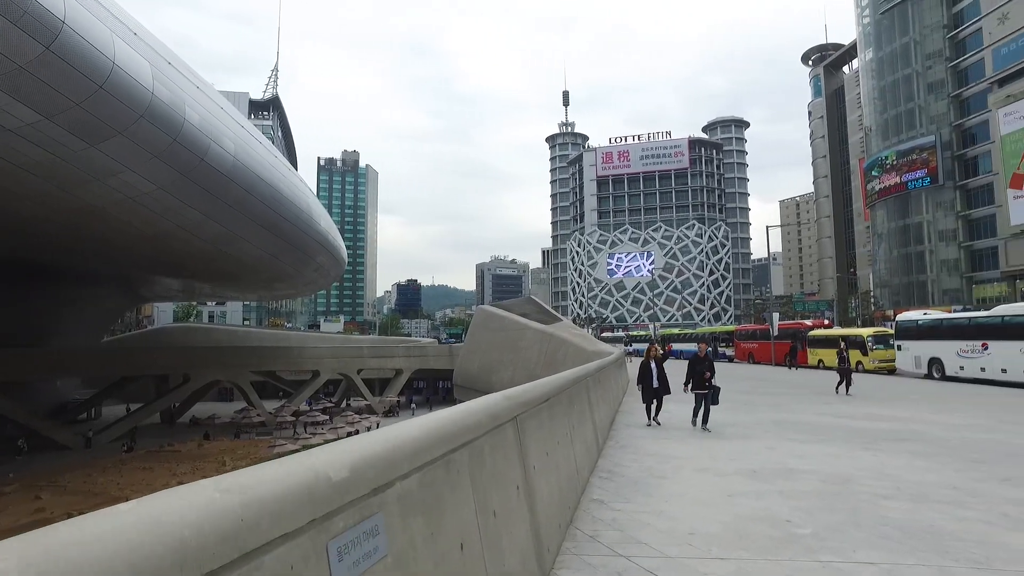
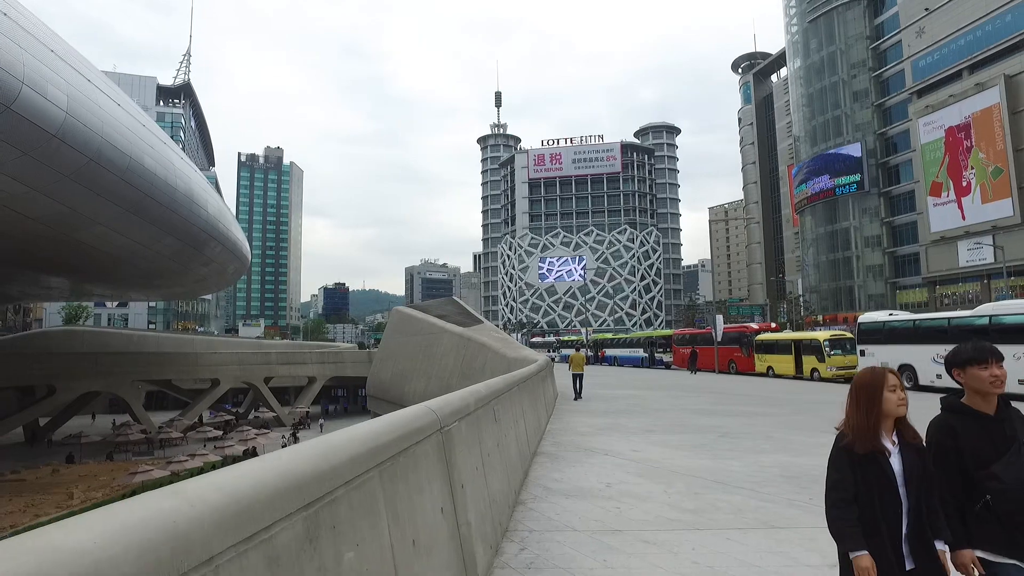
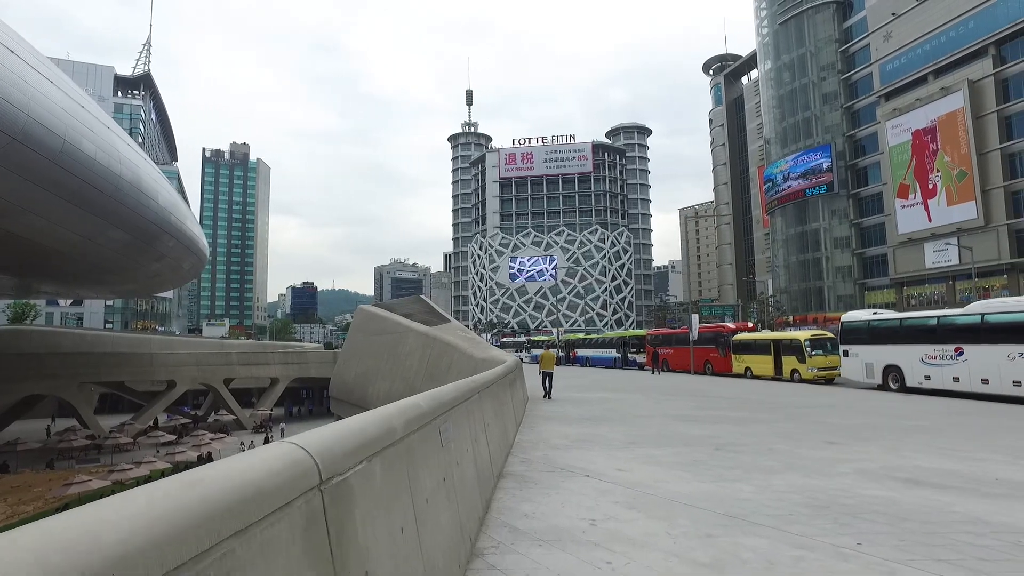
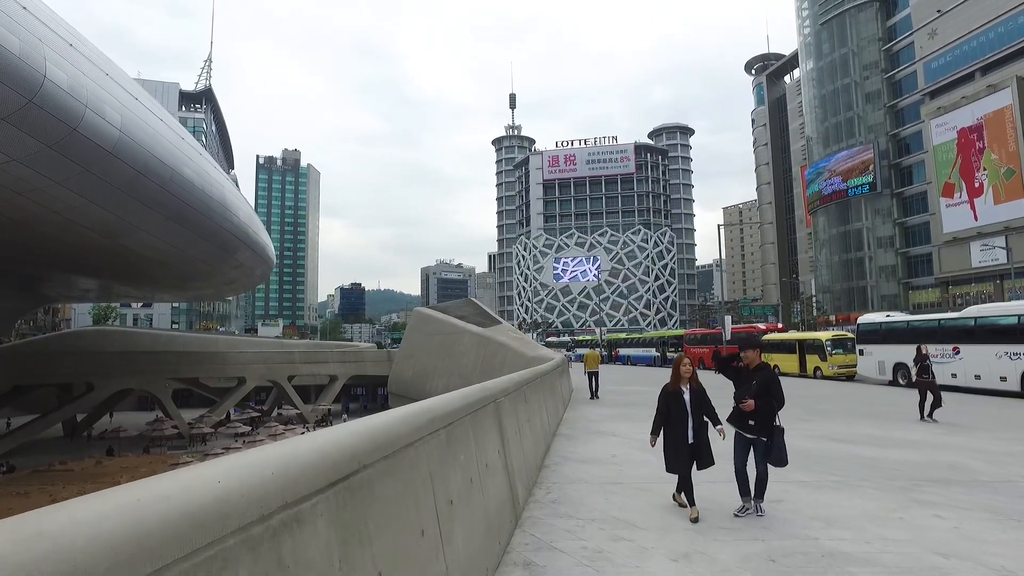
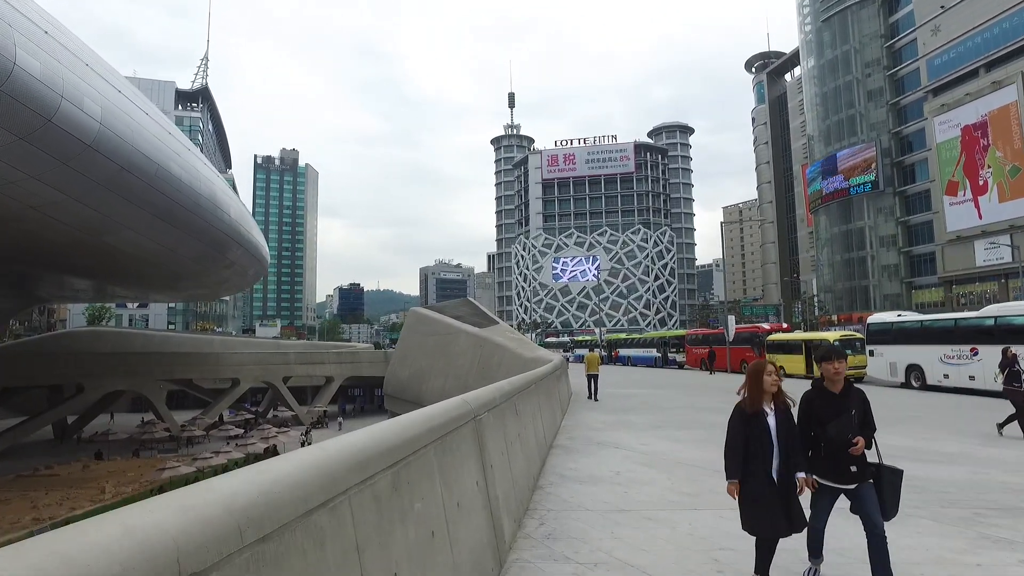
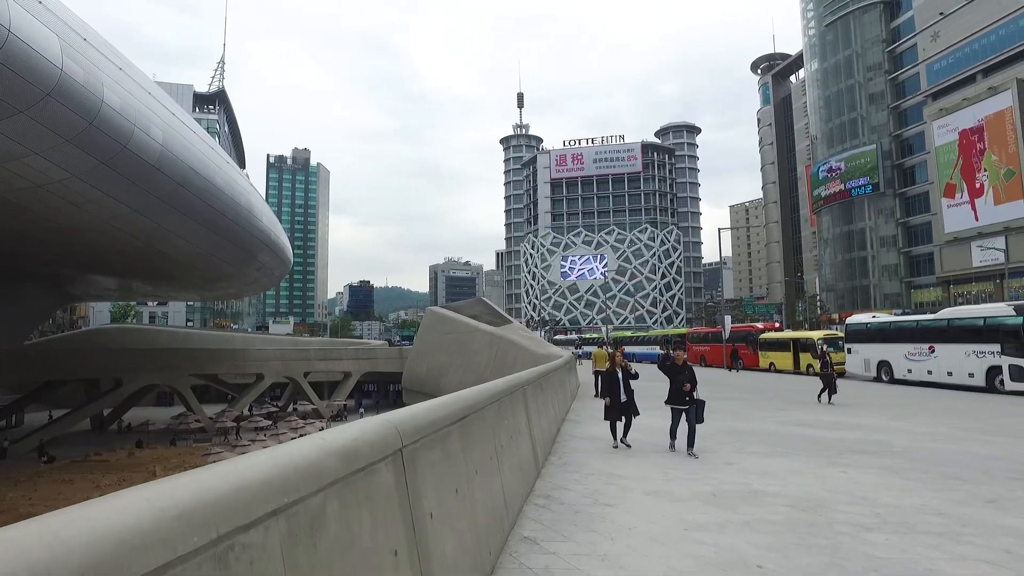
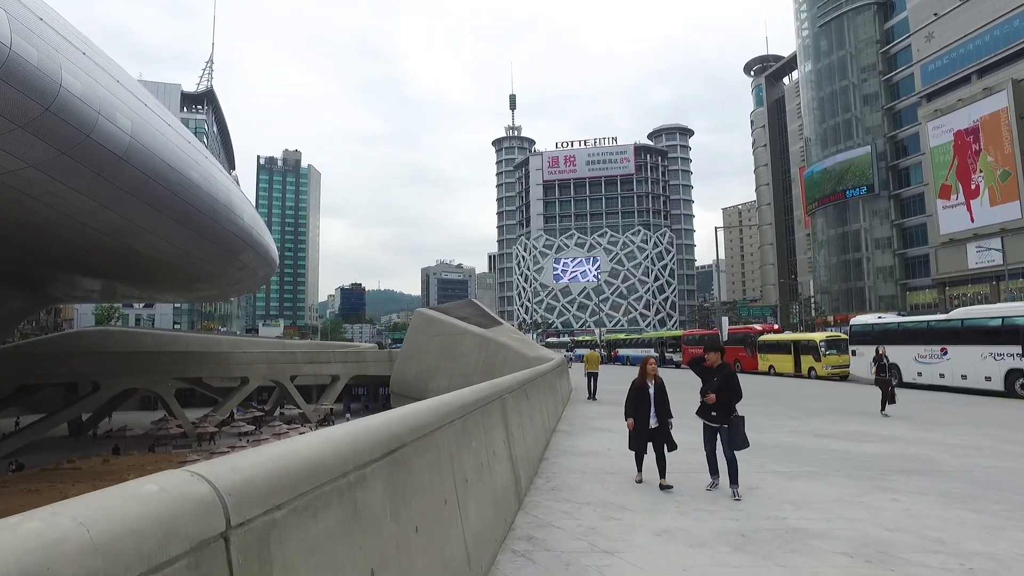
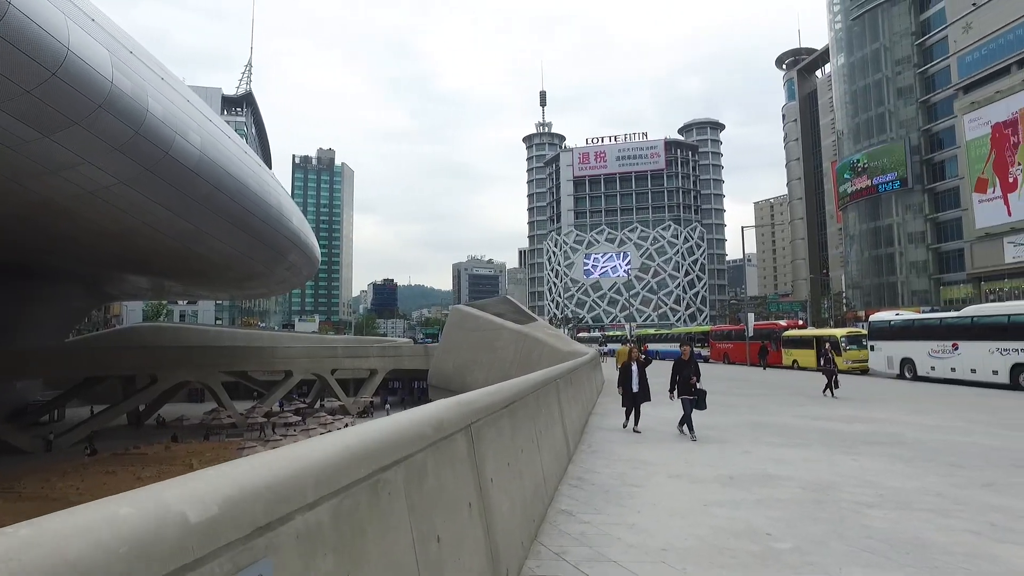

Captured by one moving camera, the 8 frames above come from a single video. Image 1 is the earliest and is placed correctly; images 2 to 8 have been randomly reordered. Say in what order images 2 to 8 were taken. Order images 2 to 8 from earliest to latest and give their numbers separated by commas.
8, 6, 7, 4, 5, 2, 3
